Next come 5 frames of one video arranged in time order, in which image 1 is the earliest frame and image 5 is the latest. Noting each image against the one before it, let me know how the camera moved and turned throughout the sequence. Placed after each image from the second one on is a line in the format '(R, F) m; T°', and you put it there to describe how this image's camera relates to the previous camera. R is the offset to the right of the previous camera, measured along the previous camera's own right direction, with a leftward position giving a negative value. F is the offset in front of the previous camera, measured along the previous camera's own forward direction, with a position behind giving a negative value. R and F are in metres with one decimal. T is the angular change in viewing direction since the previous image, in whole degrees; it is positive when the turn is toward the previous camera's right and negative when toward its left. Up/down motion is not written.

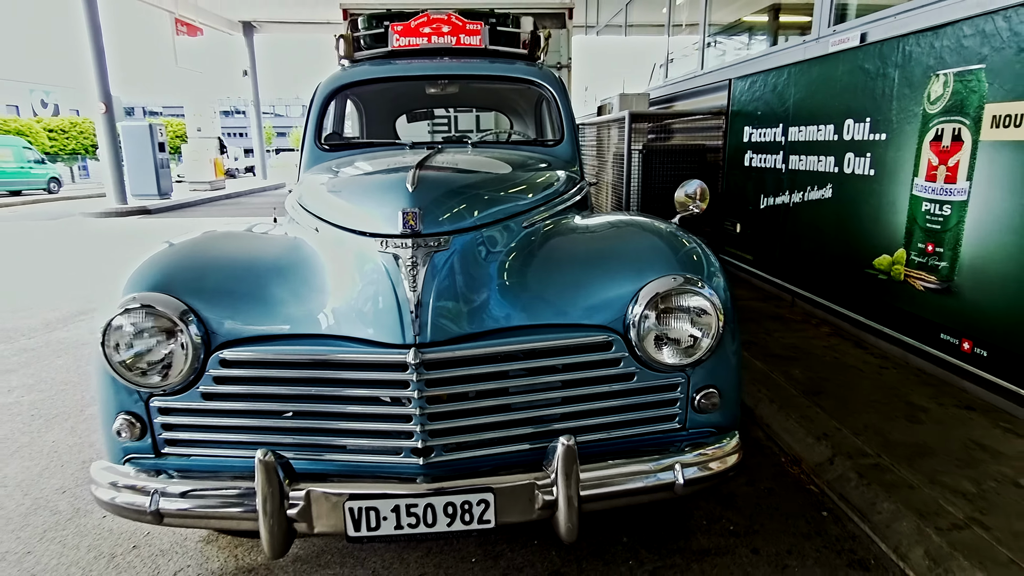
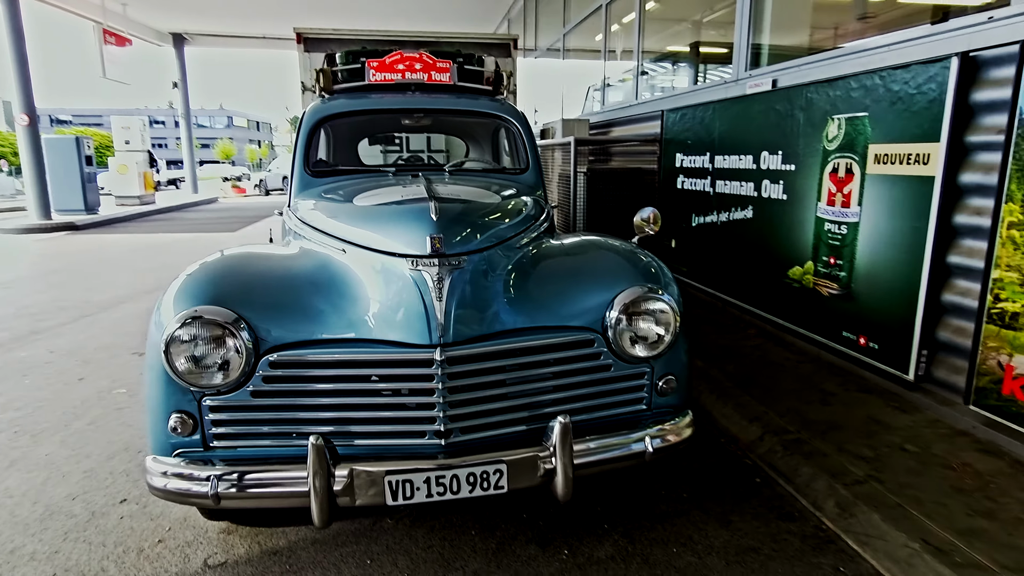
(-0.2, -0.4) m; +7°
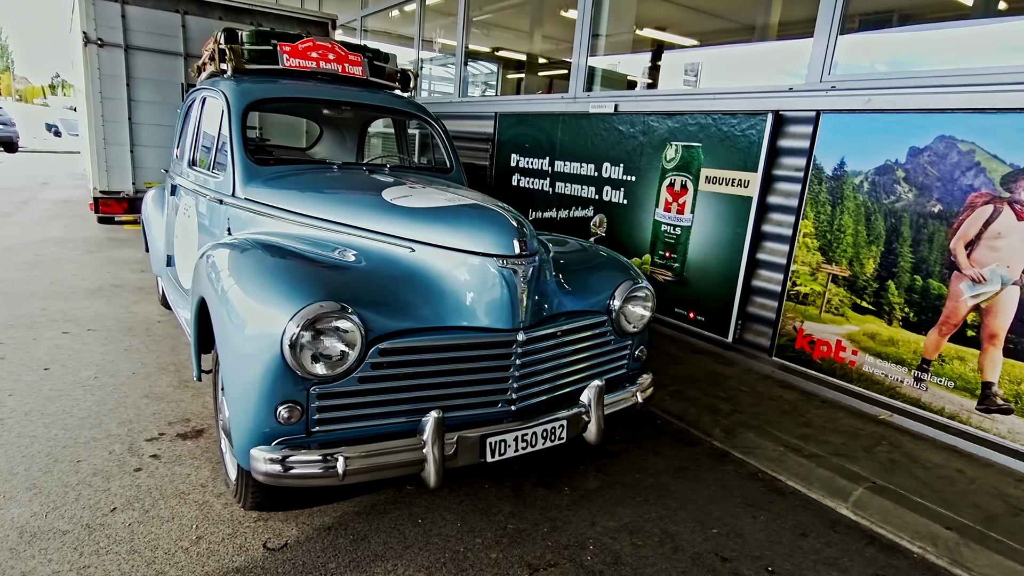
(-1.1, -0.2) m; +23°
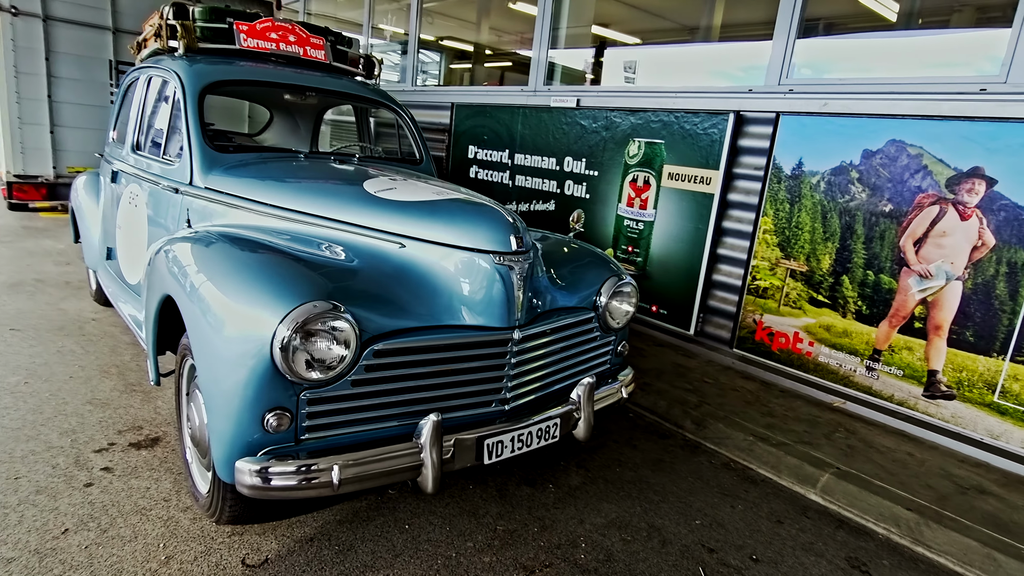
(-0.2, +0.1) m; +6°
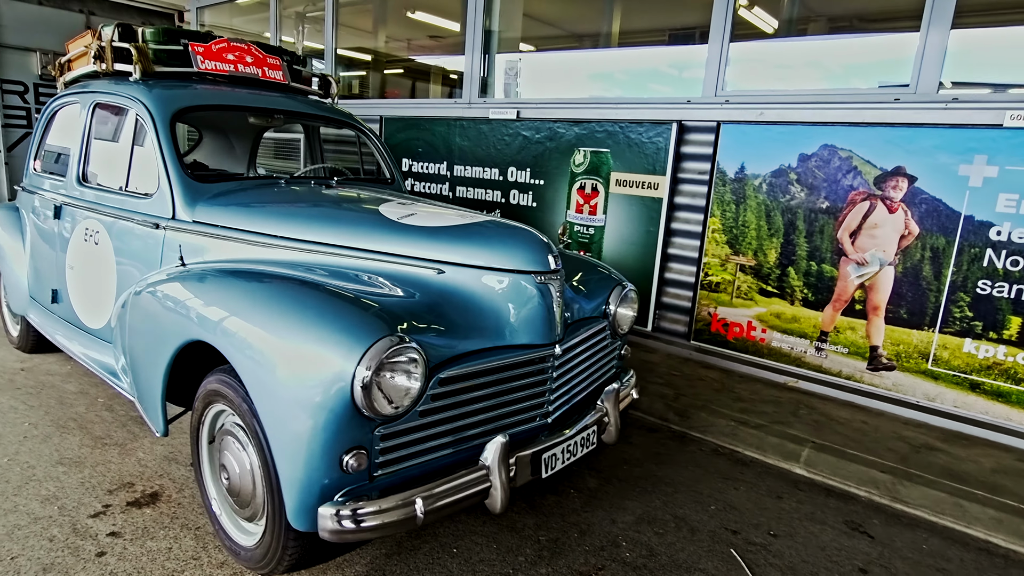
(-0.5, 0.0) m; +9°
